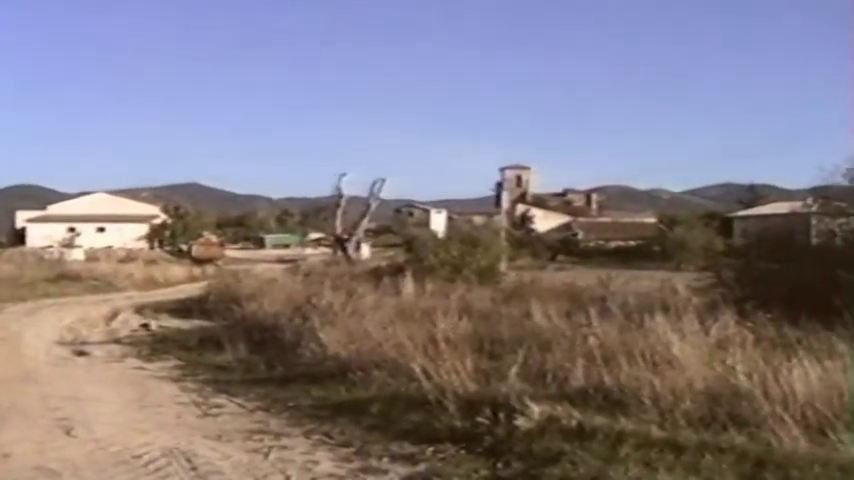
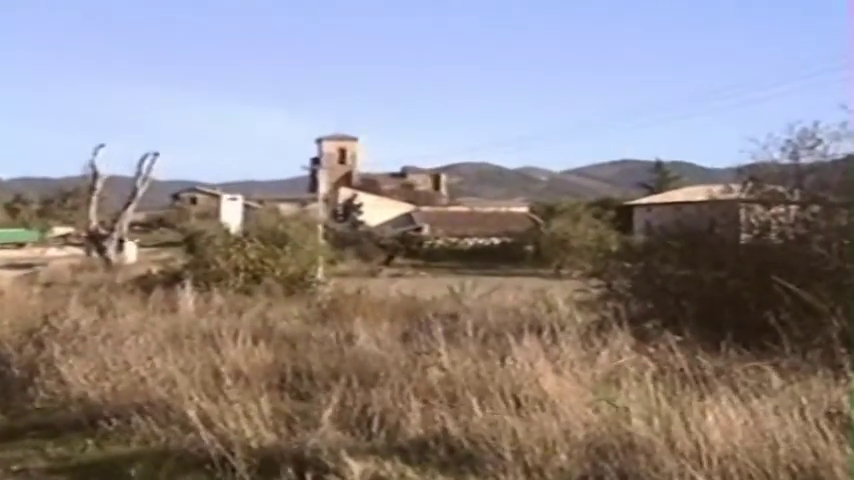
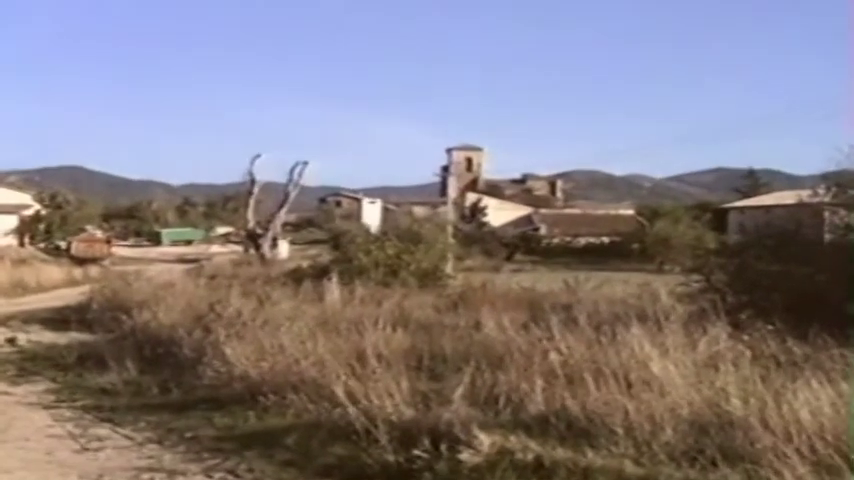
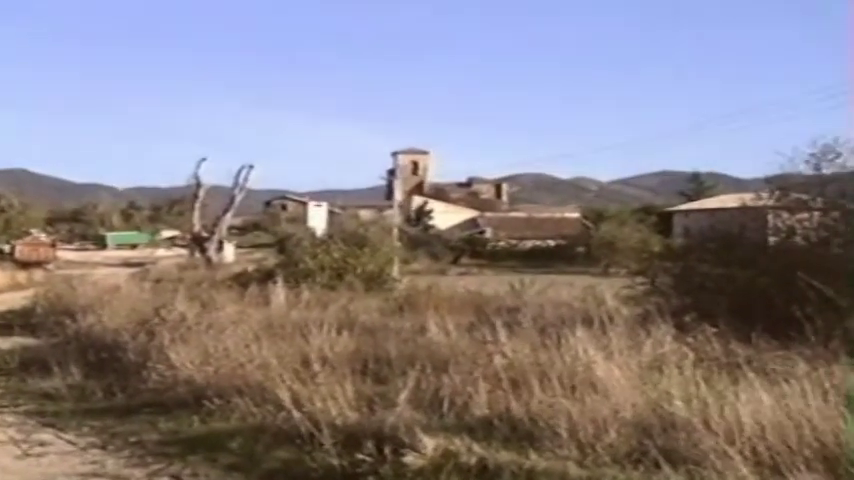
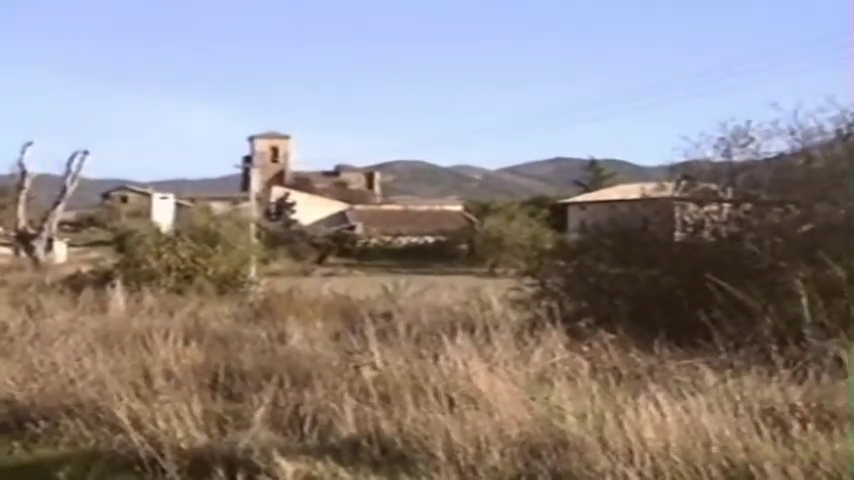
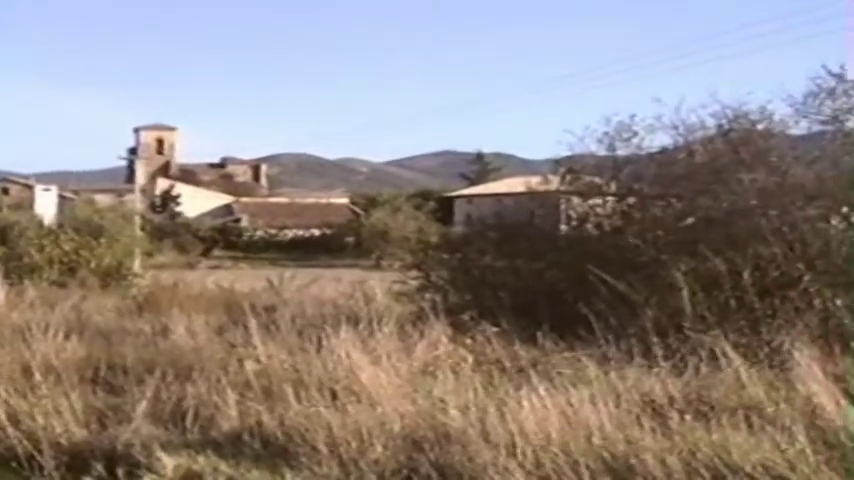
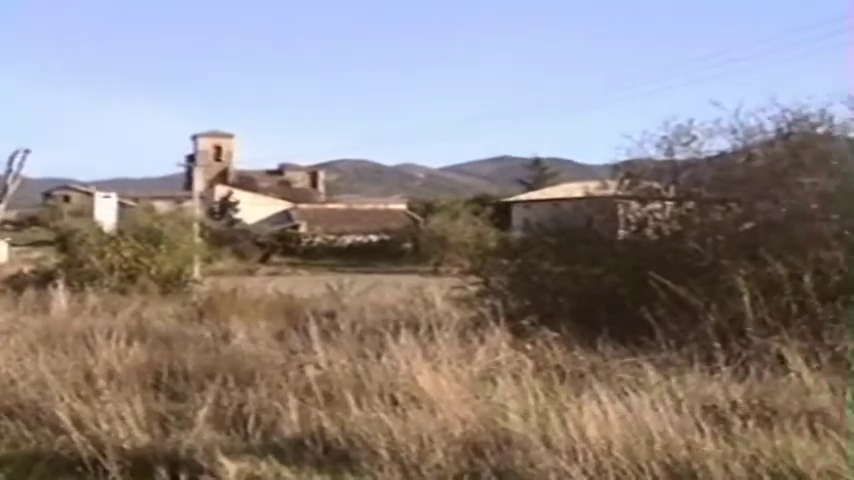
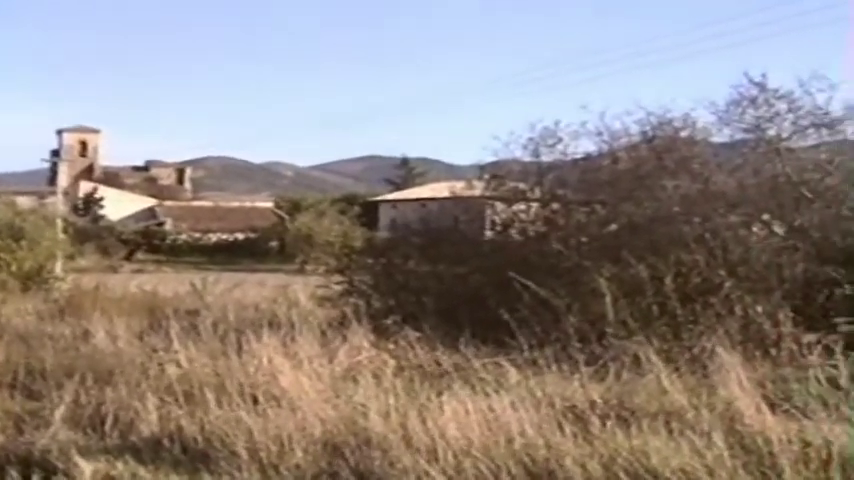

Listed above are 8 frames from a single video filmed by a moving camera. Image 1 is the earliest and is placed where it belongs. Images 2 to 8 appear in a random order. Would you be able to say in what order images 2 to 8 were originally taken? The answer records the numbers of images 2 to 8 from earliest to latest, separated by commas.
3, 4, 2, 5, 7, 6, 8
